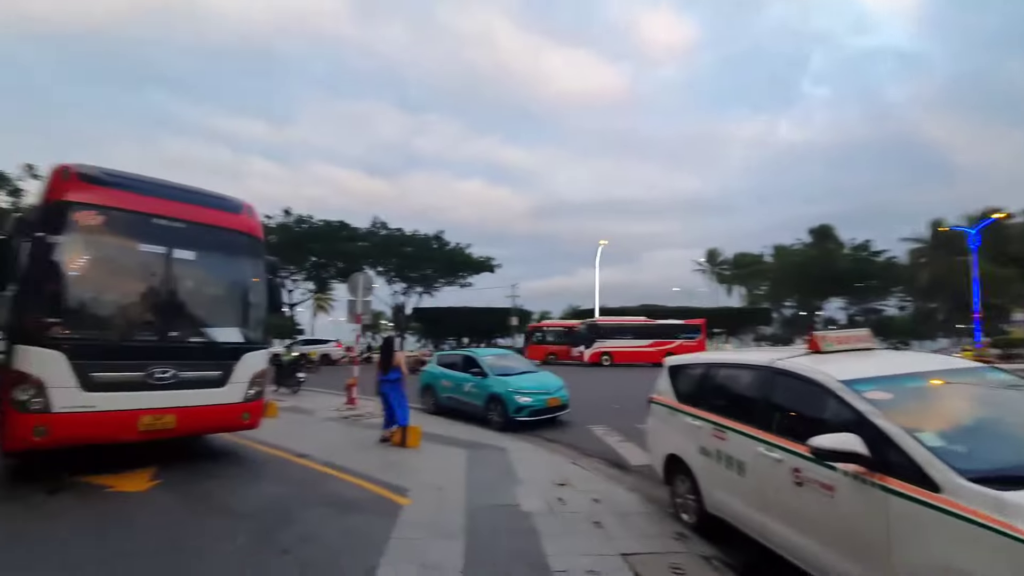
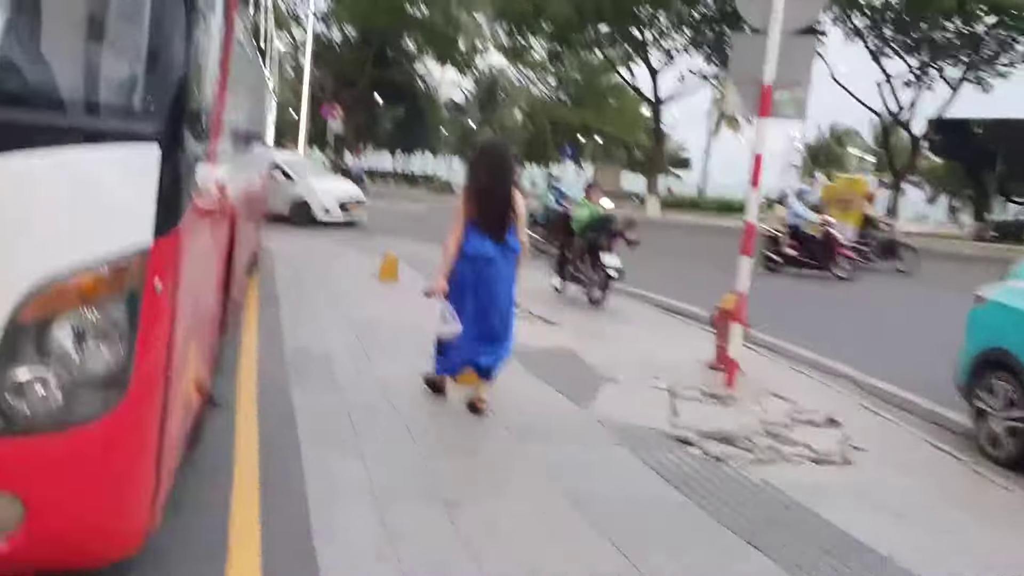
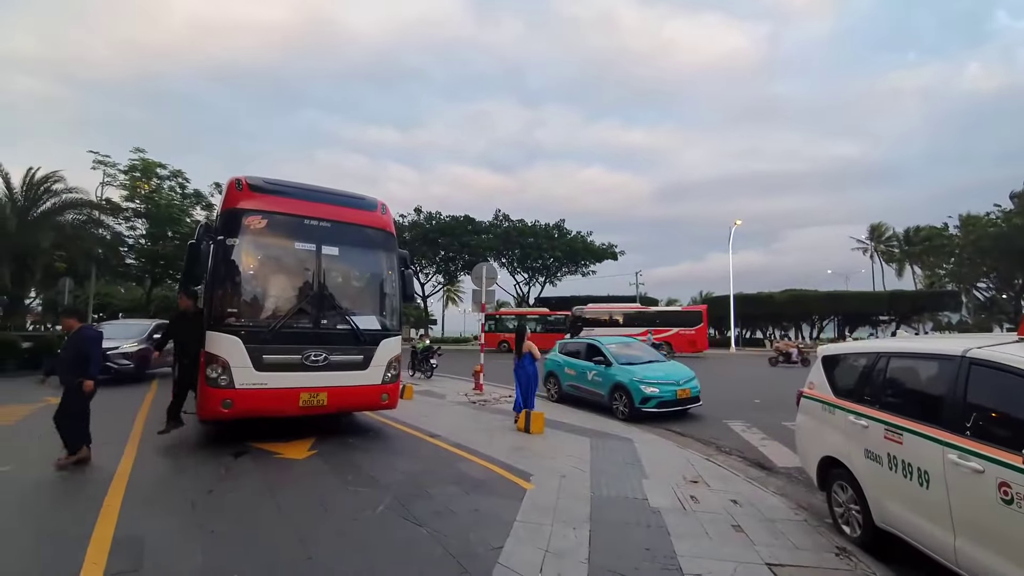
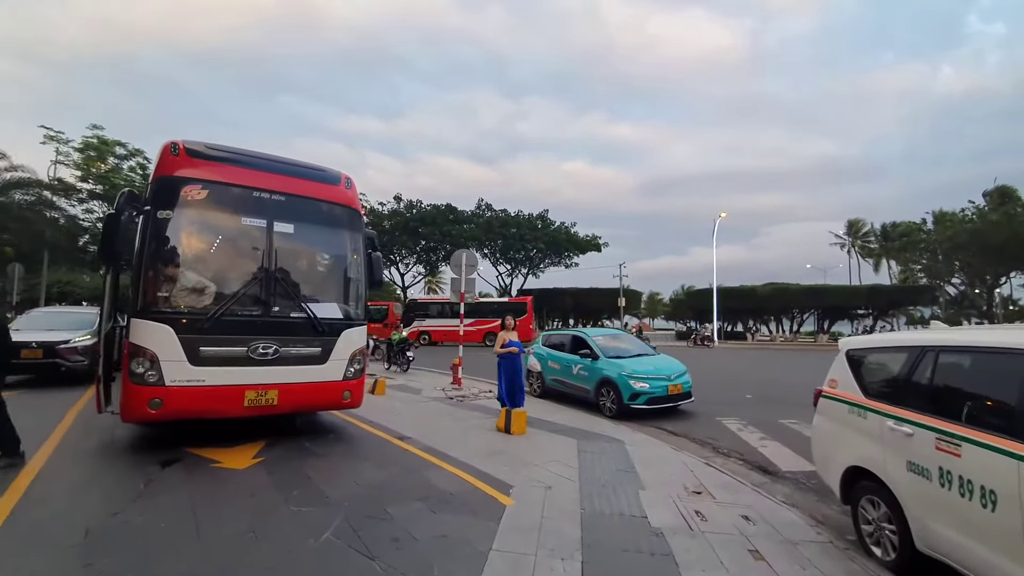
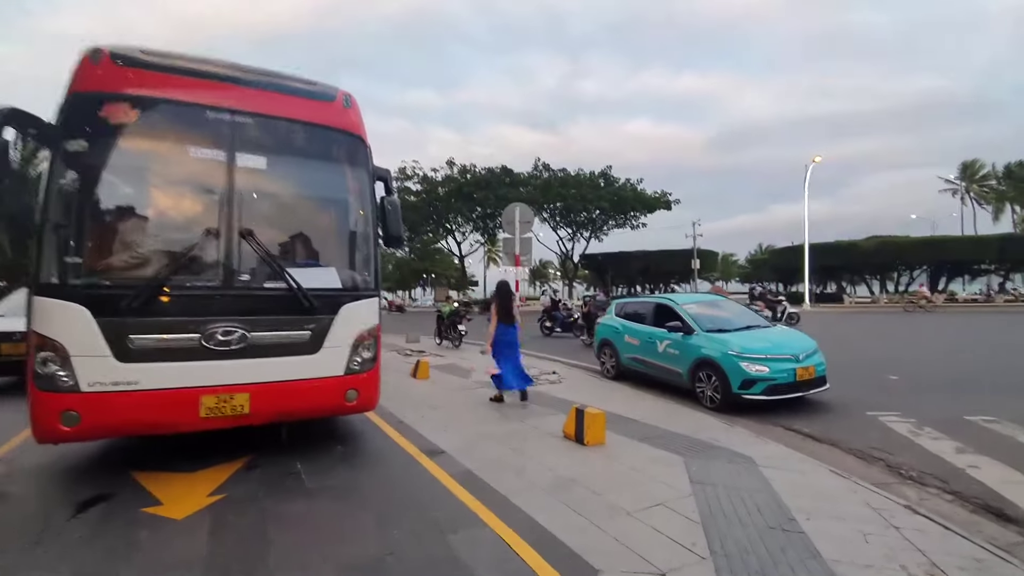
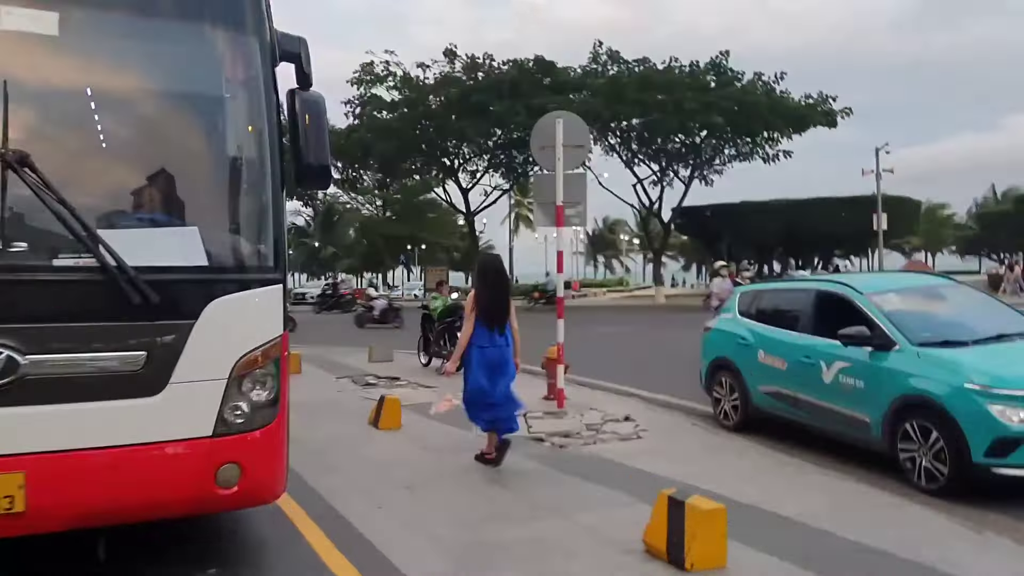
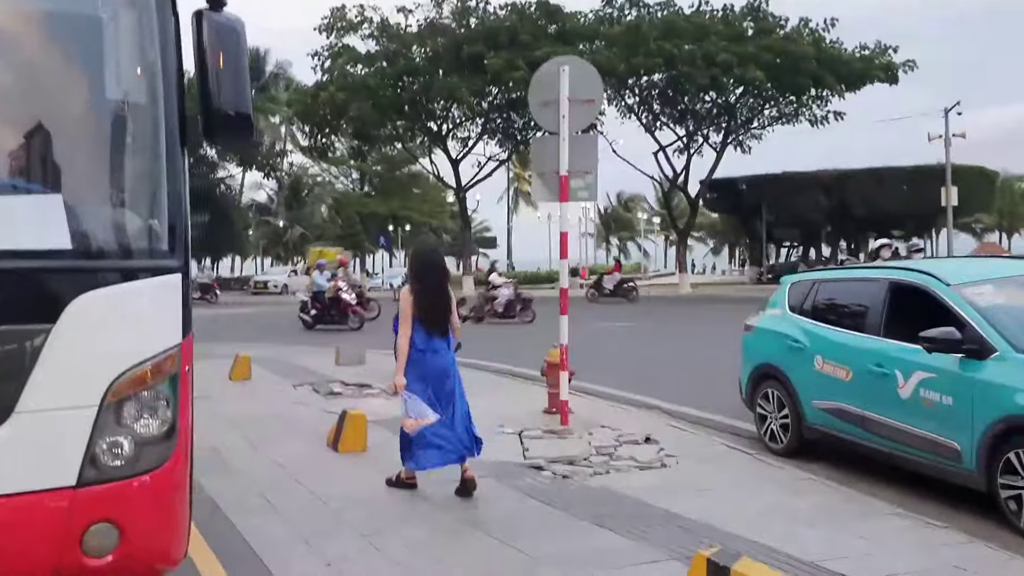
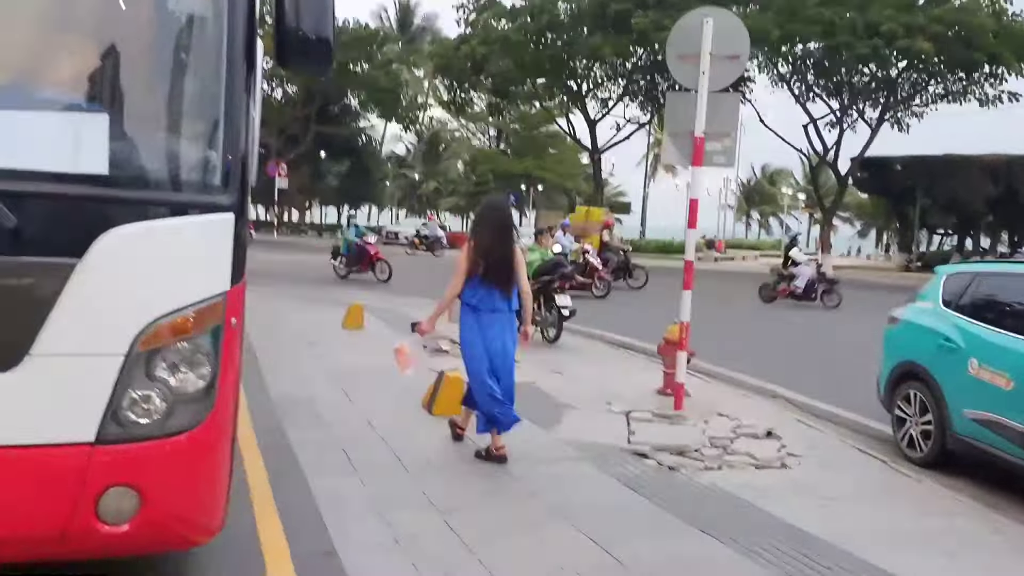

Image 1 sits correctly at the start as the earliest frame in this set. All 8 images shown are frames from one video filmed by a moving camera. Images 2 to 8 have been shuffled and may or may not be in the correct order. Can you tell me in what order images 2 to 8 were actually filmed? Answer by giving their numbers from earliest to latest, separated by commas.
3, 4, 5, 6, 7, 8, 2
